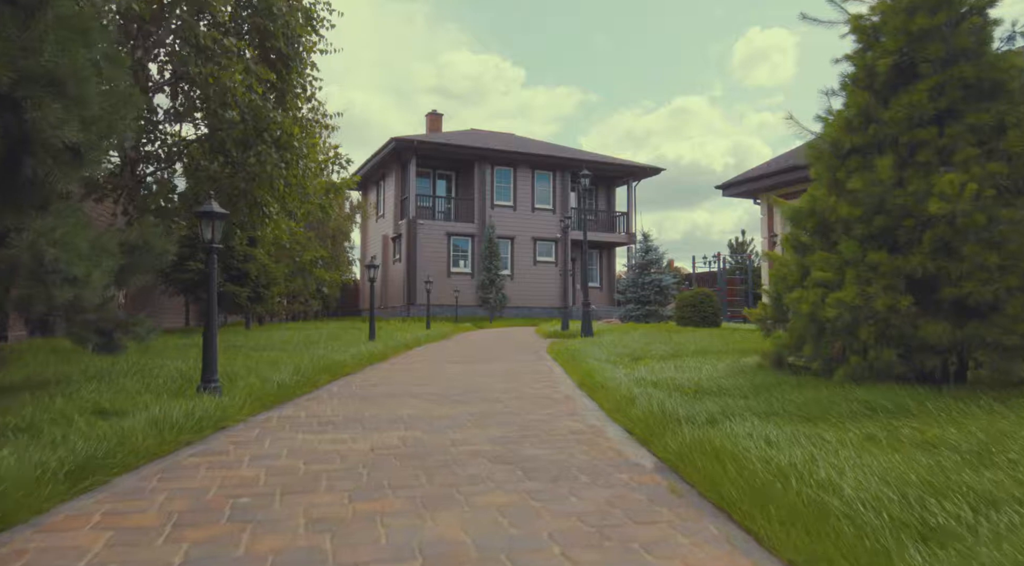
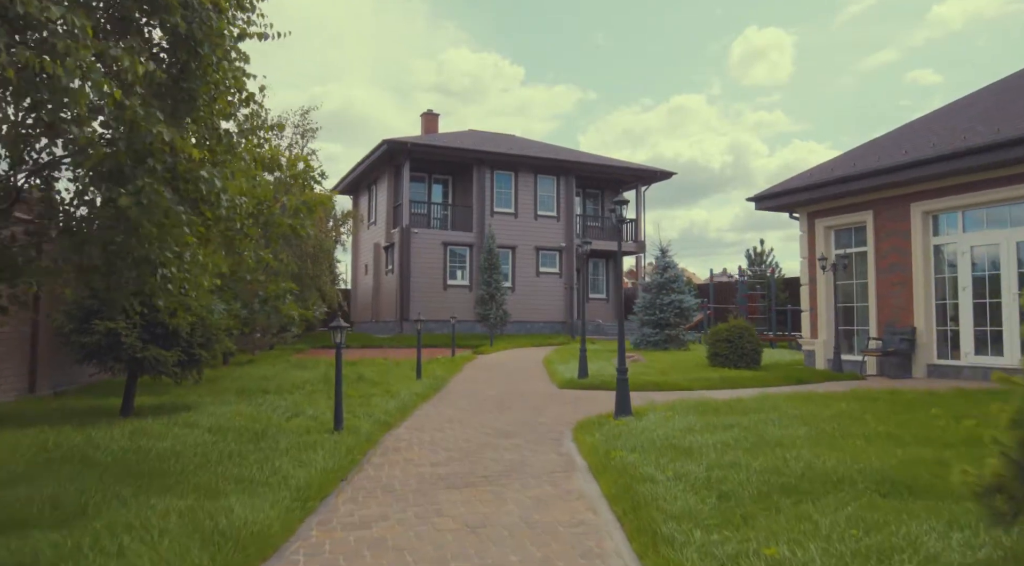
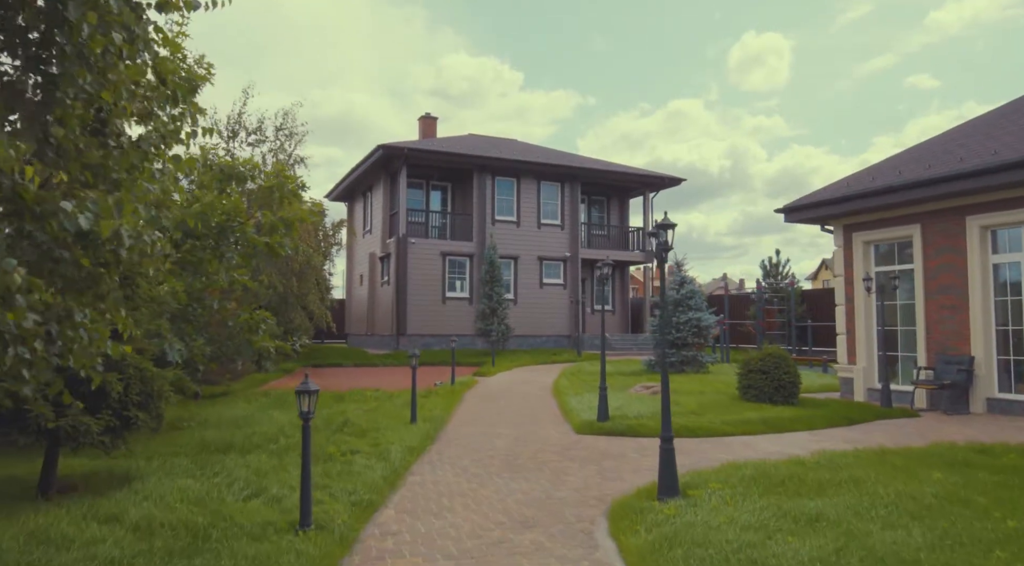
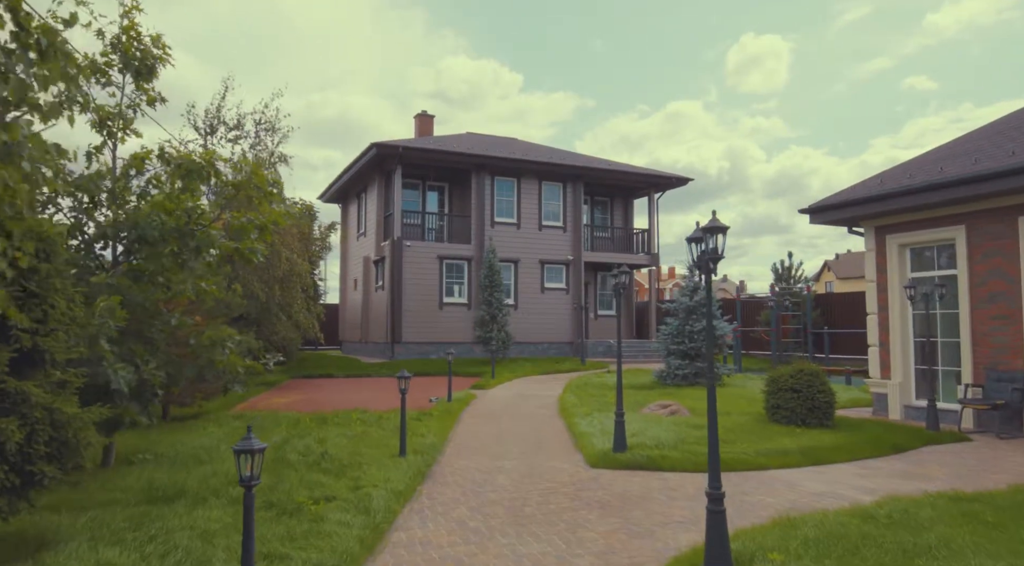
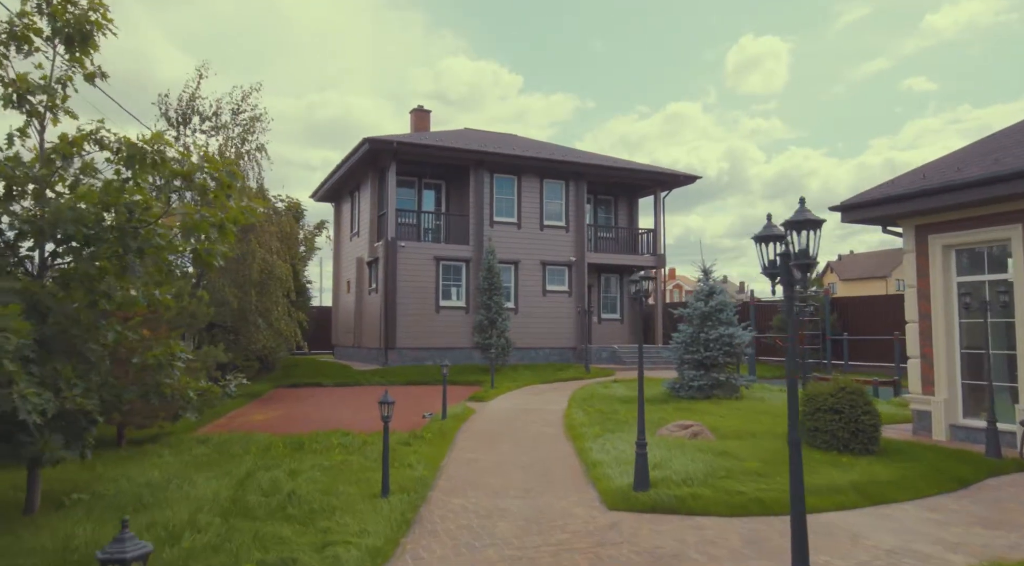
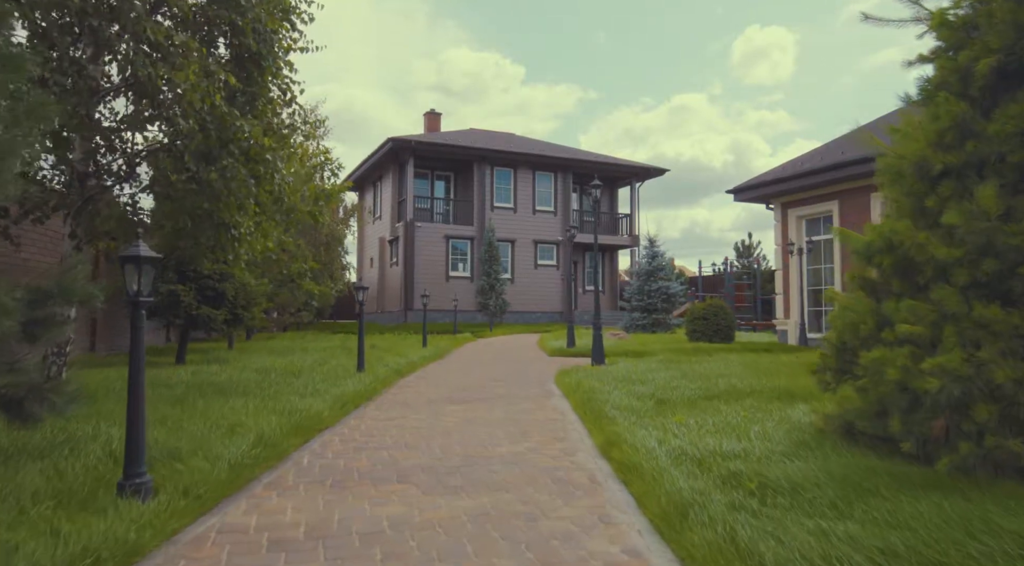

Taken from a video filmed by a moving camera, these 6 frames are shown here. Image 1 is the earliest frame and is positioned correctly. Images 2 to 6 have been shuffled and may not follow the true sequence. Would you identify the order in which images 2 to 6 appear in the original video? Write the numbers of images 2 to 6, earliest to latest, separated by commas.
6, 2, 3, 4, 5
